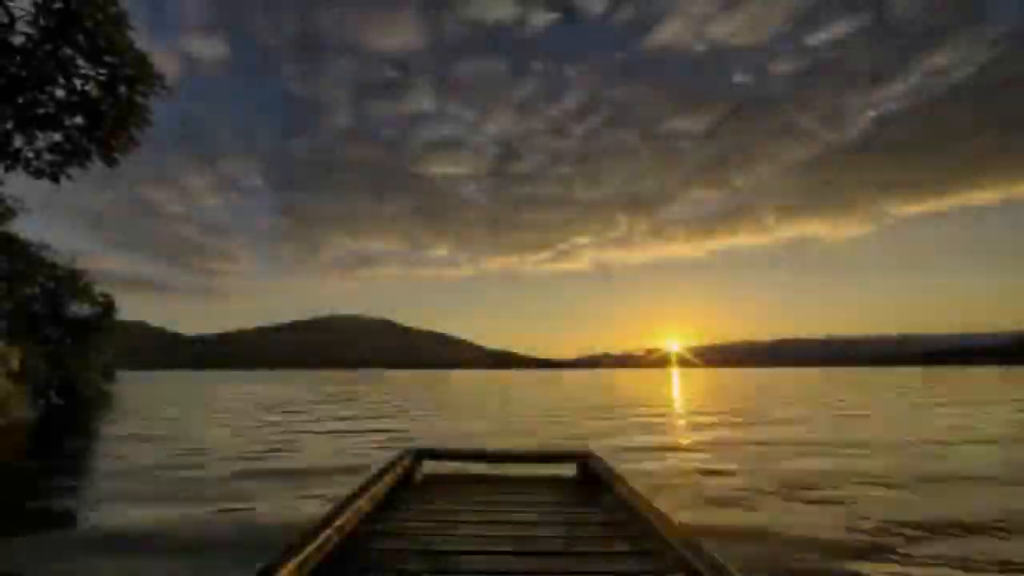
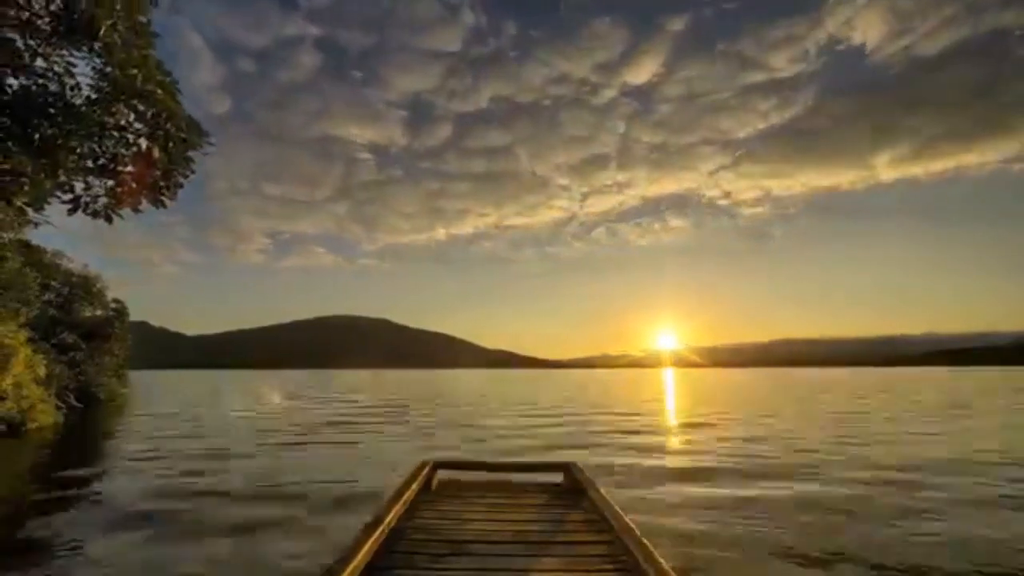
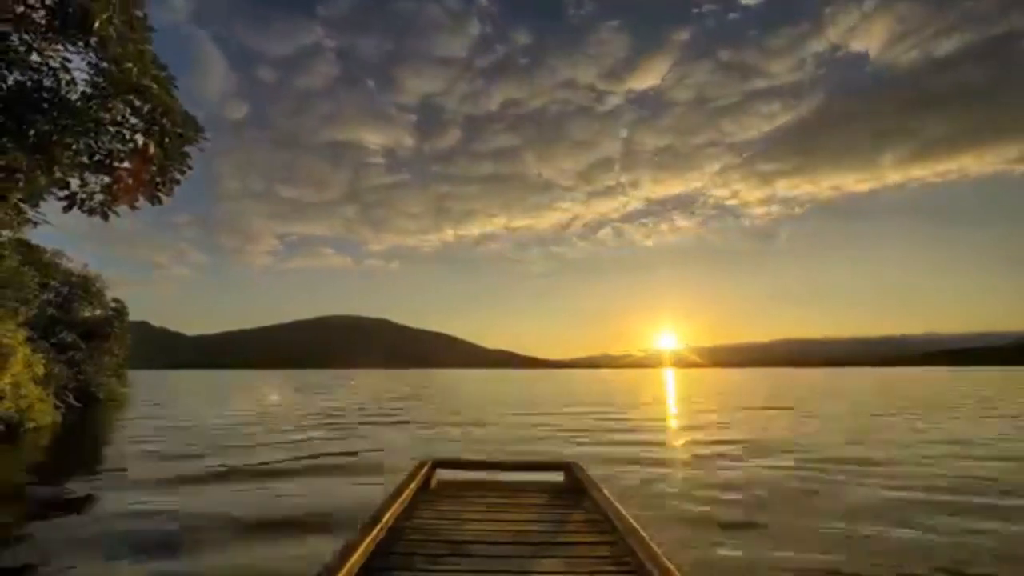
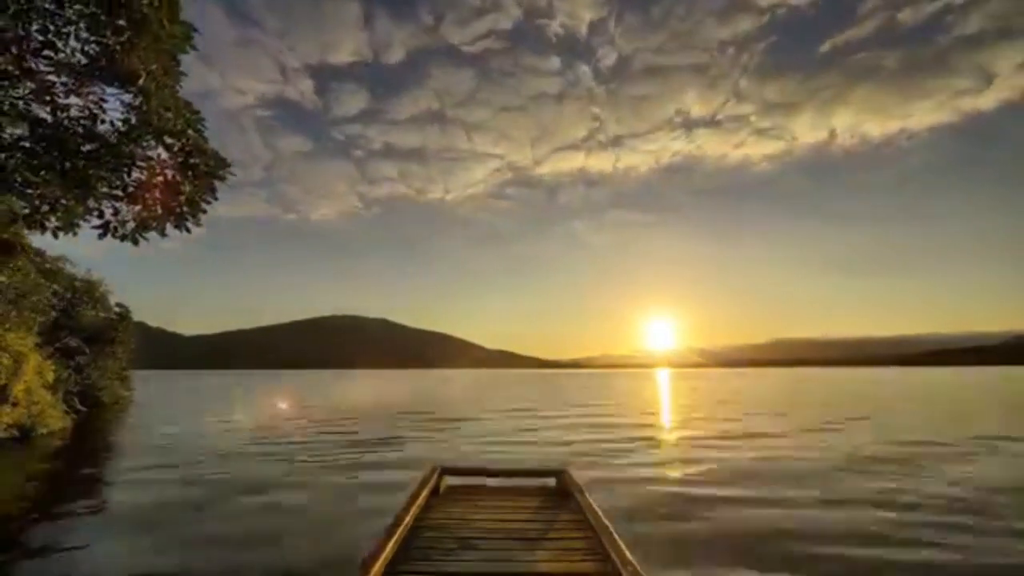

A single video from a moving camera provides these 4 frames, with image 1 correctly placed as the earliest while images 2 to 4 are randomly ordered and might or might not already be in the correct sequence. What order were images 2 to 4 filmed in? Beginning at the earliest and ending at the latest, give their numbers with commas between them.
3, 2, 4
